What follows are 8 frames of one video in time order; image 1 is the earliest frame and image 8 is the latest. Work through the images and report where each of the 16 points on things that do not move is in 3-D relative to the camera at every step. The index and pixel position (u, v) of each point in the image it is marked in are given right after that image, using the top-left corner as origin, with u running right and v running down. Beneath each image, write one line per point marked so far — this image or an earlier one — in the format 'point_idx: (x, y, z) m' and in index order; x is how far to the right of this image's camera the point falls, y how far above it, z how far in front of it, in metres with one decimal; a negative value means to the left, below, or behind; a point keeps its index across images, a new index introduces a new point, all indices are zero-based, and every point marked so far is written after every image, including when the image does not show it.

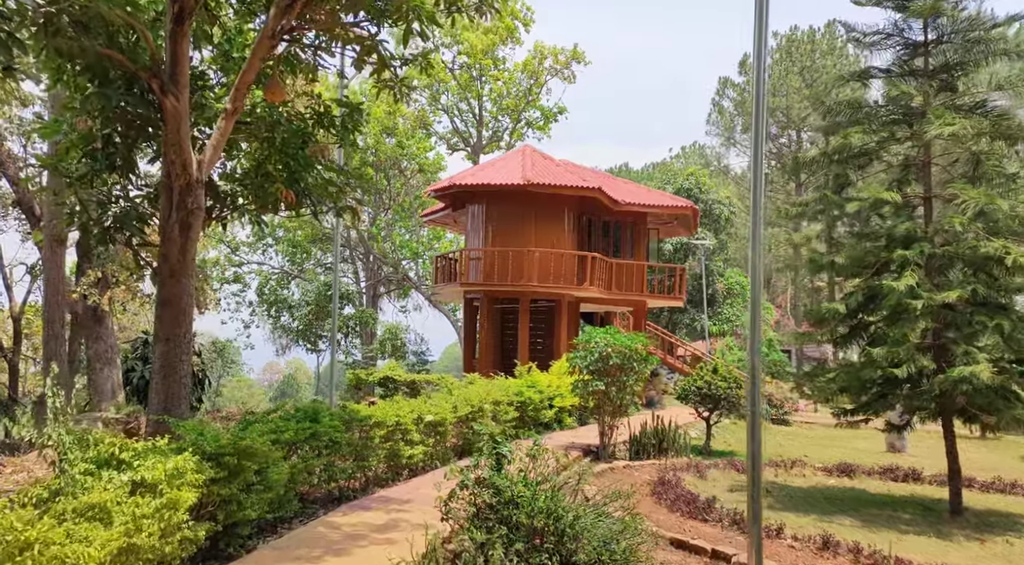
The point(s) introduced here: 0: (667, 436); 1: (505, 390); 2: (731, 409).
0: (+2.5, -2.5, +14.1) m
1: (-0.1, -1.7, +14.2) m
2: (+3.9, -2.3, +15.8) m
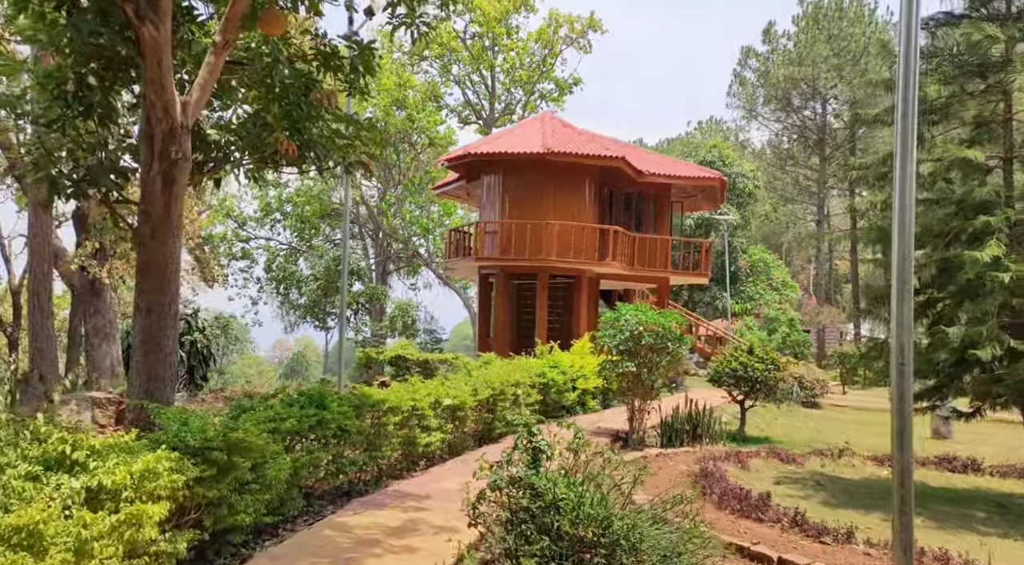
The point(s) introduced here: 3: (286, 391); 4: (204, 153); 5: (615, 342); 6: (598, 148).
0: (+2.8, -2.1, +13.1) m
1: (+0.3, -1.3, +13.2) m
2: (+4.2, -1.9, +14.8) m
3: (-2.0, -1.0, +7.7) m
4: (-2.8, +1.2, +7.9) m
5: (+1.5, -0.9, +12.6) m
6: (+2.0, +3.1, +20.0) m
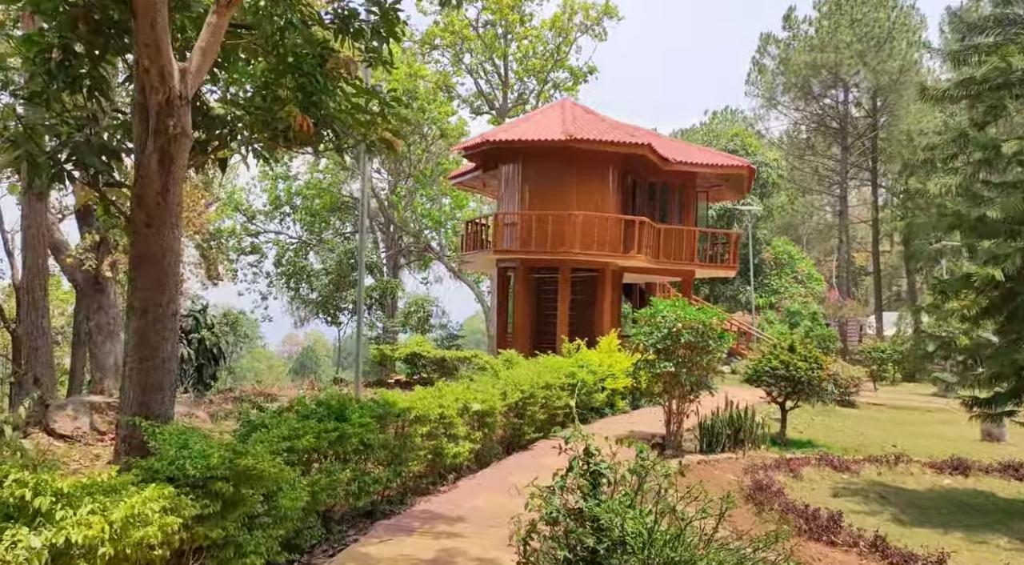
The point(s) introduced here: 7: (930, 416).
0: (+3.2, -2.0, +12.2) m
1: (+0.6, -1.2, +12.4) m
2: (+4.6, -1.7, +13.9) m
3: (-1.6, -0.9, +6.9) m
4: (-2.4, +1.2, +7.1) m
5: (+1.8, -0.8, +11.7) m
6: (+2.4, +3.2, +19.1) m
7: (+9.5, -3.0, +19.9) m
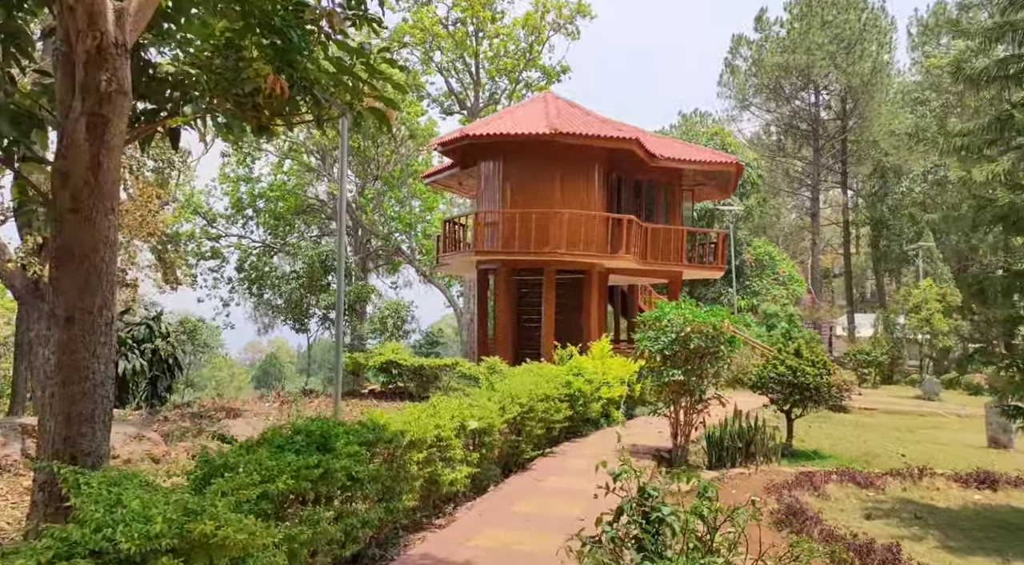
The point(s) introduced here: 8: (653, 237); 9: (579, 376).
0: (+3.1, -2.0, +11.3) m
1: (+0.5, -1.3, +11.3) m
2: (+4.5, -1.7, +13.0) m
3: (-1.5, -0.9, +5.7) m
4: (-2.4, +1.2, +5.9) m
5: (+1.8, -0.8, +10.7) m
6: (+2.0, +3.2, +18.1) m
7: (+9.1, -3.0, +19.2) m
8: (+3.1, +1.0, +19.5) m
9: (+0.9, -1.3, +12.5) m
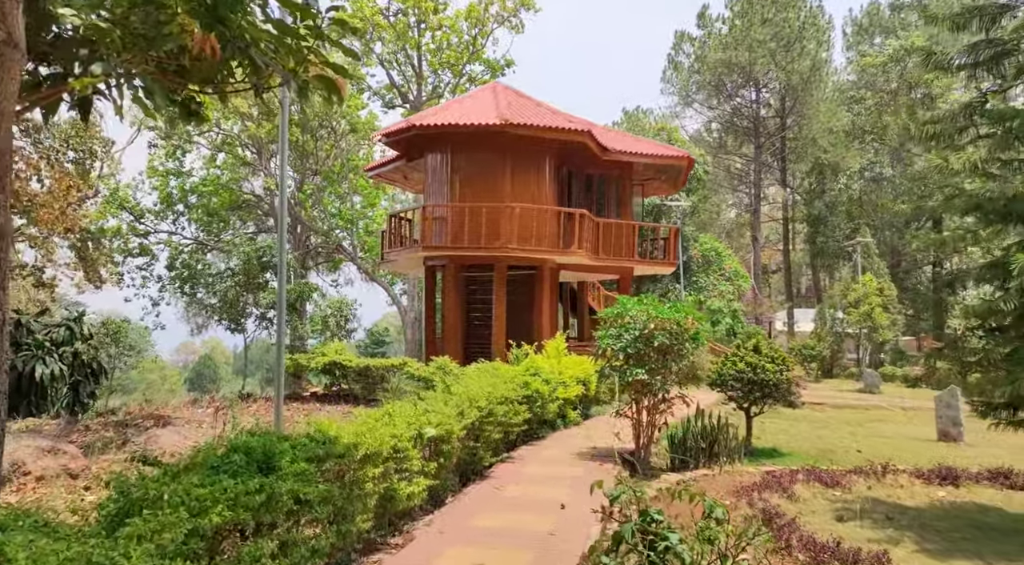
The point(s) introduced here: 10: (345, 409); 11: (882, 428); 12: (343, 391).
0: (+2.6, -1.9, +10.9) m
1: (0.0, -1.2, +10.8) m
2: (+3.8, -1.7, +12.7) m
3: (-1.7, -0.9, +5.1) m
4: (-2.6, +1.2, +5.2) m
5: (+1.2, -0.7, +10.2) m
6: (+1.0, +3.2, +17.7) m
7: (+8.0, -2.8, +19.2) m
8: (+2.0, +1.1, +19.2) m
9: (+0.3, -1.3, +12.0) m
10: (-3.0, -2.3, +15.6) m
11: (+7.2, -2.8, +17.1) m
12: (-3.3, -2.1, +17.3) m
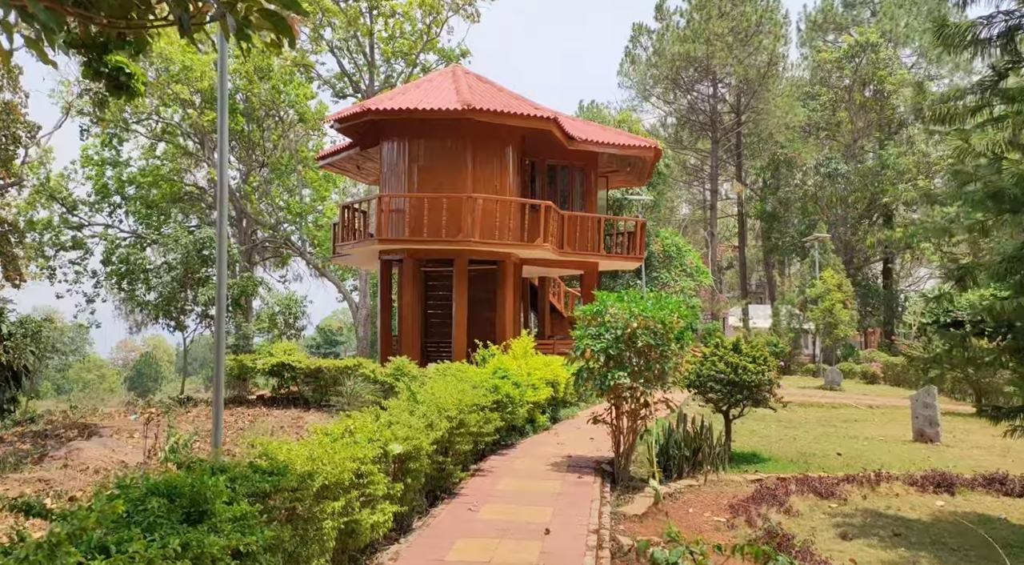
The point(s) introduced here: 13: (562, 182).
0: (+2.2, -1.8, +10.1) m
1: (-0.4, -1.1, +9.8) m
2: (+3.3, -1.6, +12.0) m
3: (-1.8, -0.9, +4.1) m
4: (-2.6, +1.2, +4.1) m
5: (+0.9, -0.7, +9.4) m
6: (+0.3, +3.3, +16.8) m
7: (+7.1, -2.8, +18.7) m
8: (+1.2, +1.2, +18.3) m
9: (-0.1, -1.2, +11.1) m
10: (-3.6, -2.2, +14.5) m
11: (+6.5, -2.7, +16.6) m
12: (-4.0, -2.0, +16.2) m
13: (+1.1, +2.2, +19.4) m
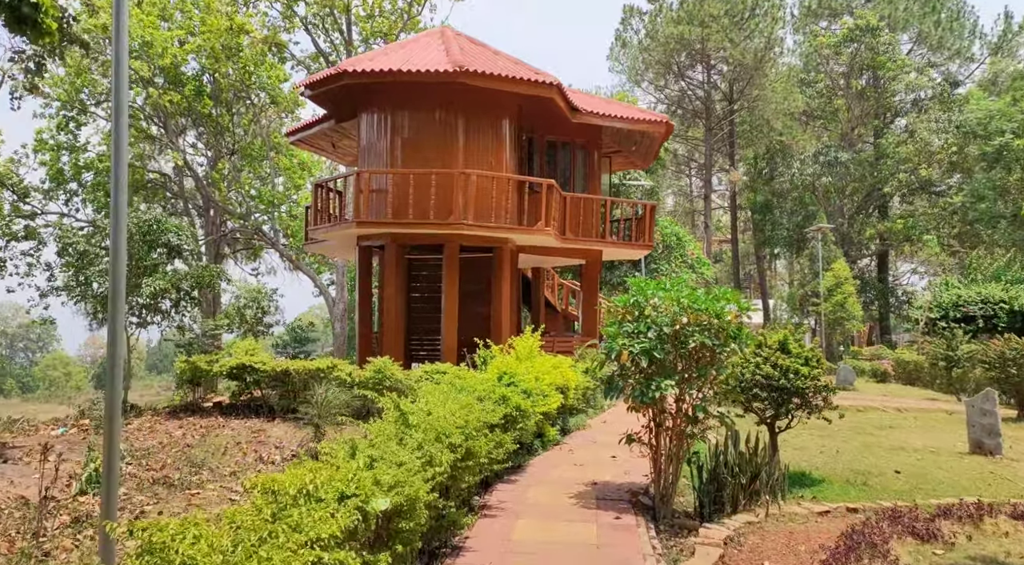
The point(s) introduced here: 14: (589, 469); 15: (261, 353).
0: (+2.3, -1.7, +8.1) m
1: (-0.3, -1.0, +7.8) m
2: (+3.4, -1.5, +10.0) m
3: (-1.5, -0.8, +2.0) m
4: (-2.3, +1.4, +2.0) m
5: (+1.0, -0.5, +7.4) m
6: (+0.2, +3.5, +14.7) m
7: (+7.0, -2.6, +16.9) m
8: (+1.1, +1.4, +16.3) m
9: (0.0, -1.1, +9.0) m
10: (-3.6, -2.0, +12.4) m
11: (+6.4, -2.6, +14.7) m
12: (-4.1, -1.9, +14.0) m
13: (+1.0, +2.4, +17.4) m
14: (+0.8, -1.9, +9.0) m
15: (-4.1, -1.1, +14.3) m
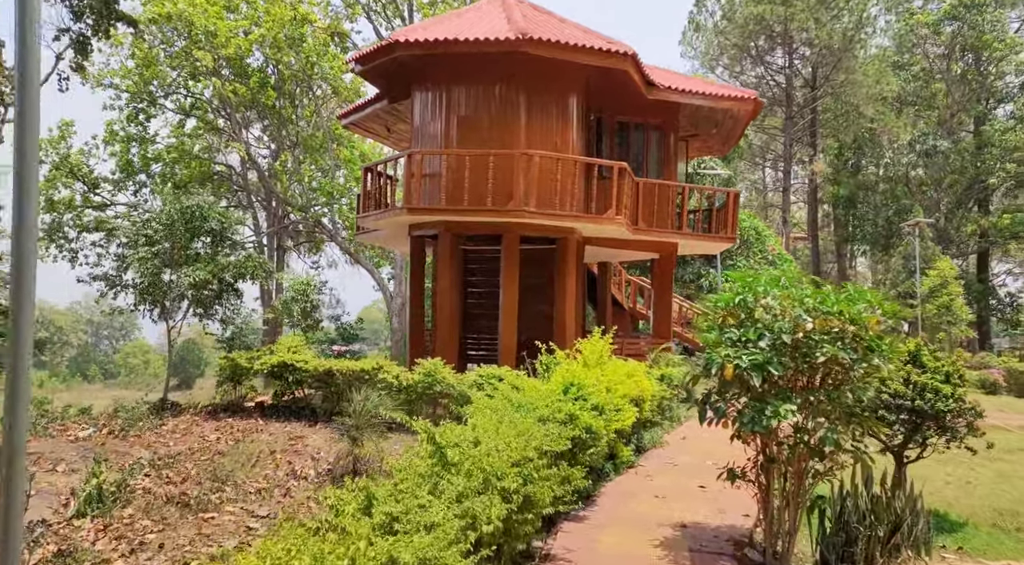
0: (+2.8, -1.7, +6.4) m
1: (+0.2, -1.0, +6.2) m
2: (+4.0, -1.4, +8.2) m
3: (-1.4, -0.7, +0.5) m
4: (-2.2, +1.4, +0.6) m
5: (+1.5, -0.5, +5.7) m
6: (+1.3, +3.6, +13.1) m
7: (+8.2, -2.6, +14.8) m
8: (+2.2, +1.5, +14.6) m
9: (+0.6, -1.0, +7.5) m
10: (-2.7, -1.9, +11.1) m
11: (+7.4, -2.6, +12.7) m
12: (-3.1, -1.7, +12.7) m
13: (+2.2, +2.5, +15.7) m
14: (+1.4, -1.8, +7.4) m
15: (-3.1, -1.0, +13.0) m
